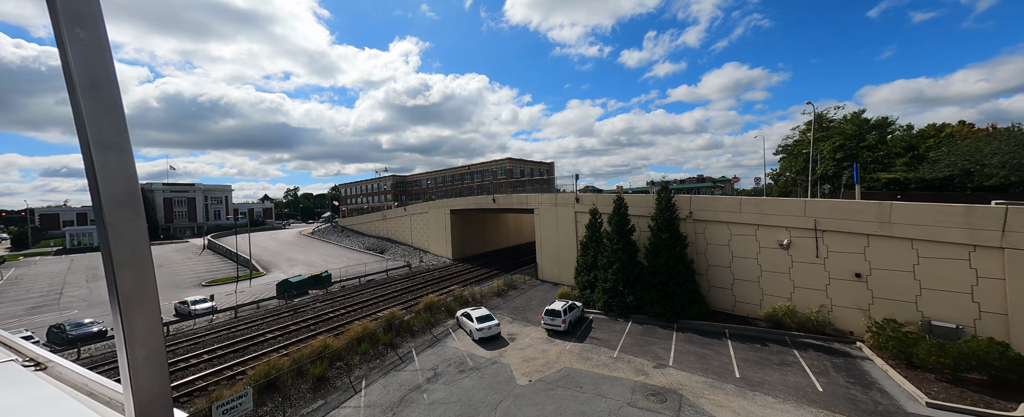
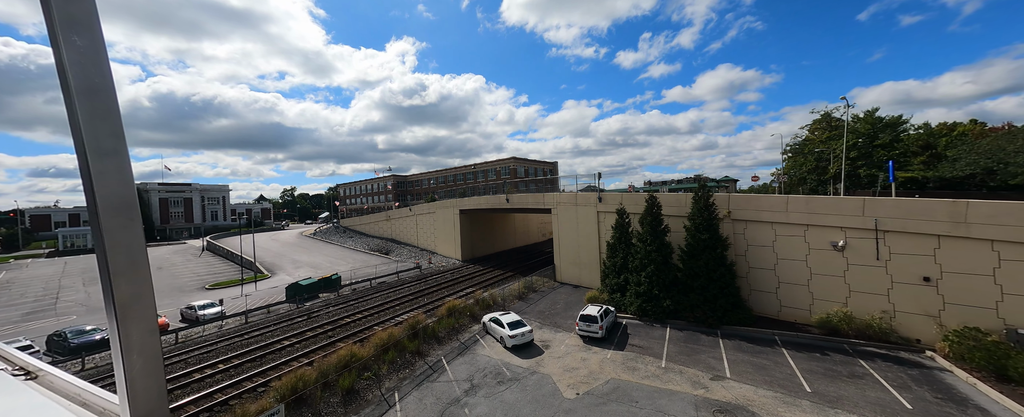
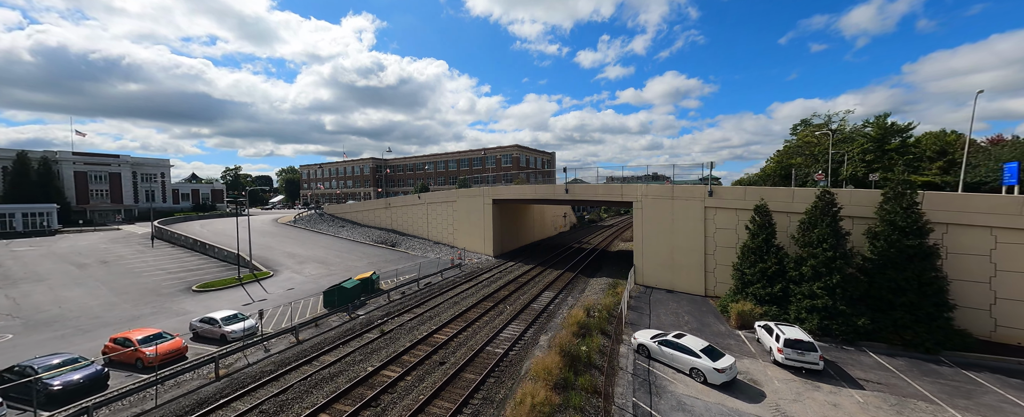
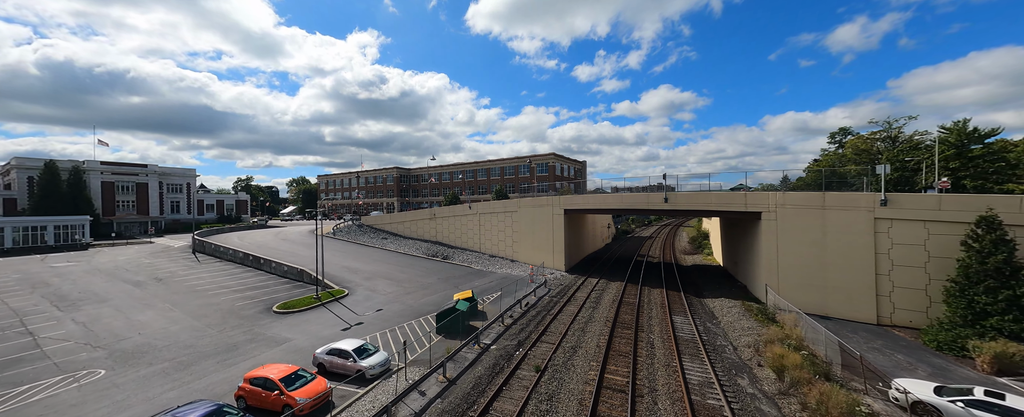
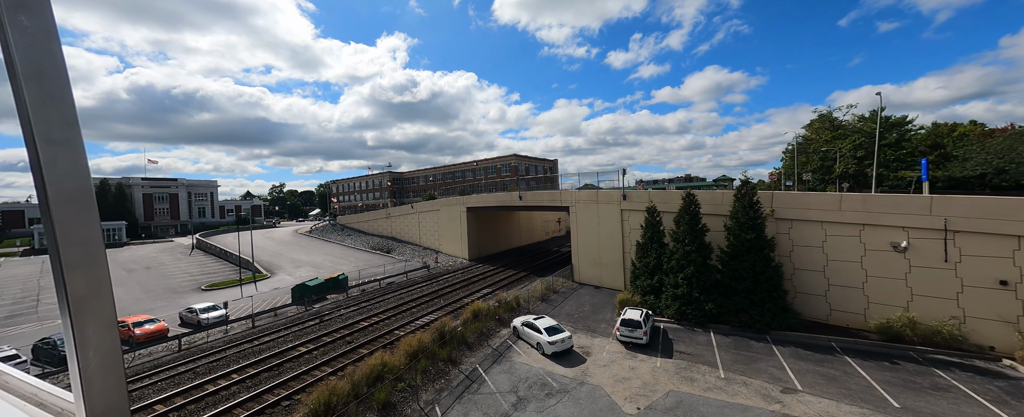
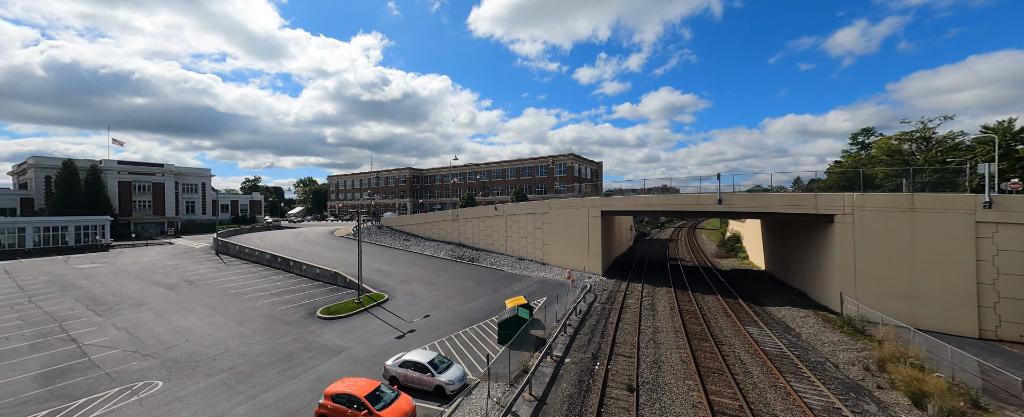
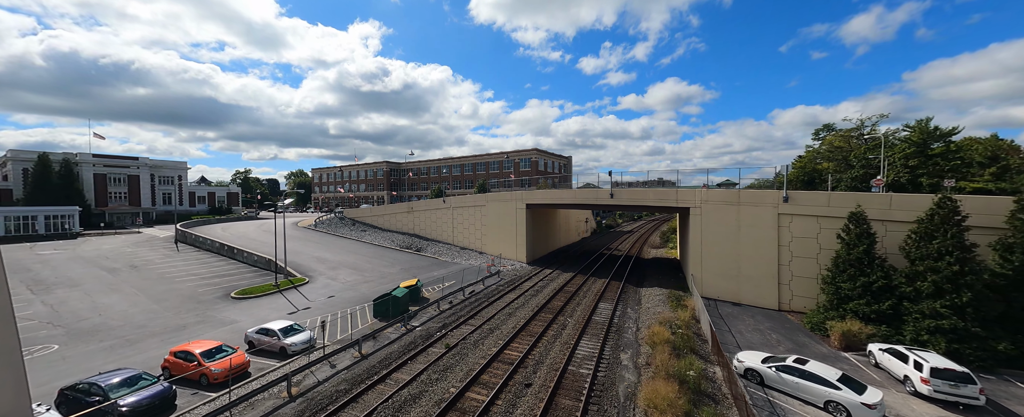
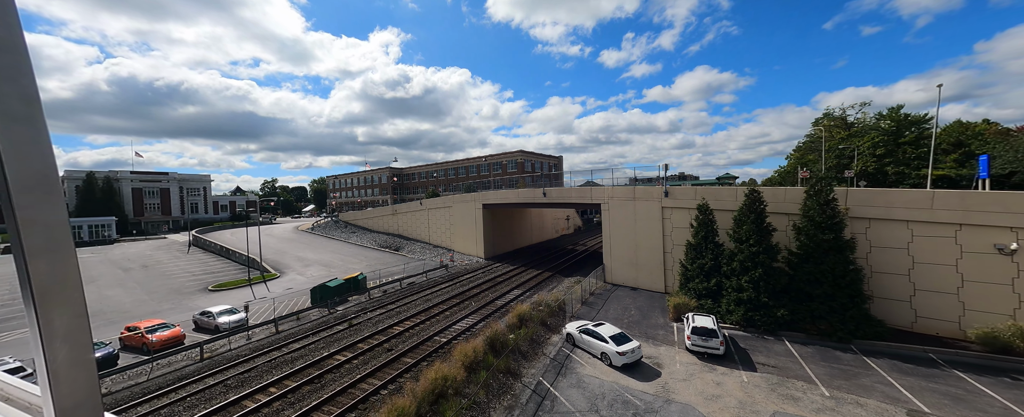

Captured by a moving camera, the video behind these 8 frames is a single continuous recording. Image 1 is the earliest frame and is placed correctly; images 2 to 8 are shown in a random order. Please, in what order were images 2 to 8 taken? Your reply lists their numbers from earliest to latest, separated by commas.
2, 5, 8, 3, 7, 4, 6
